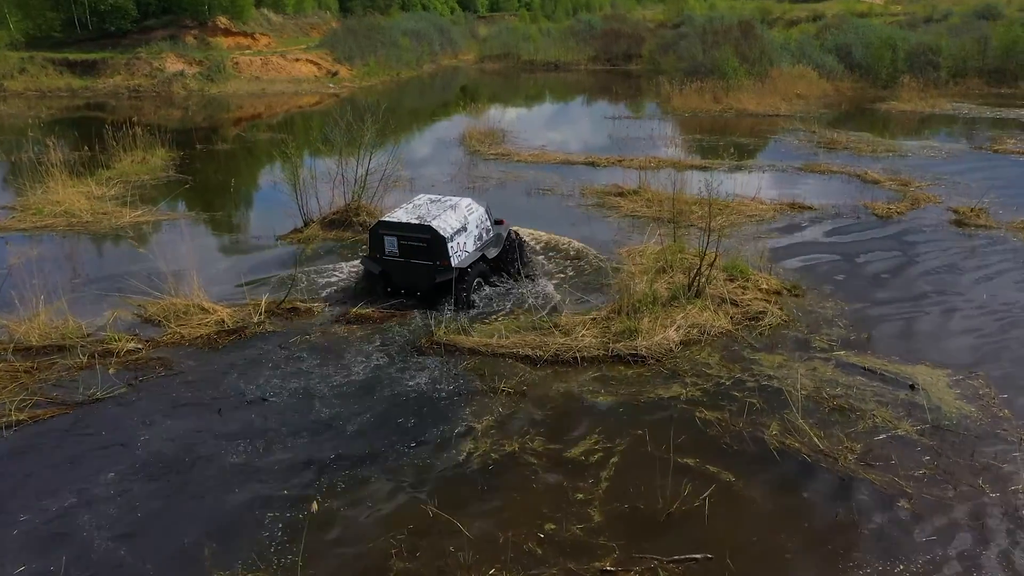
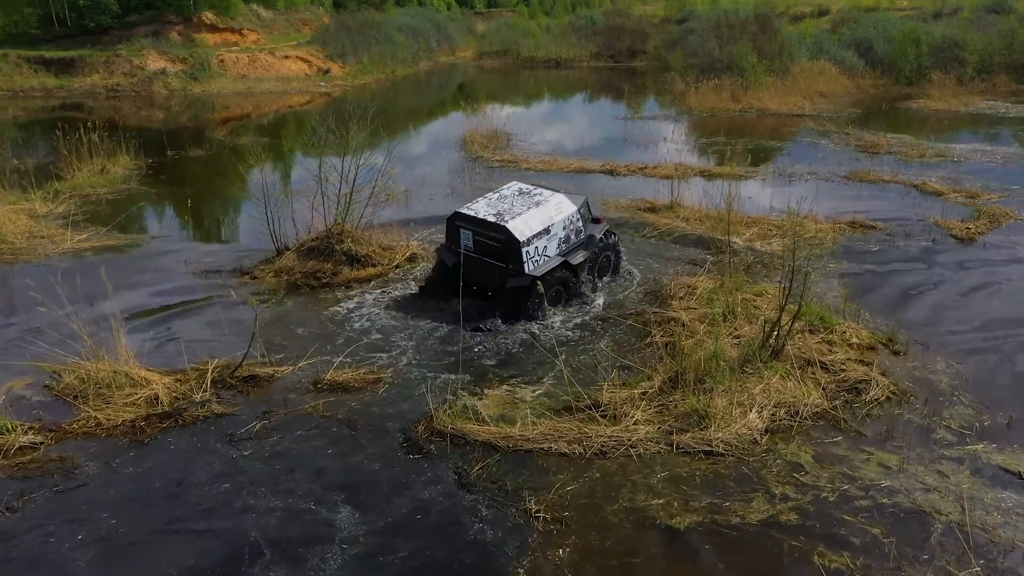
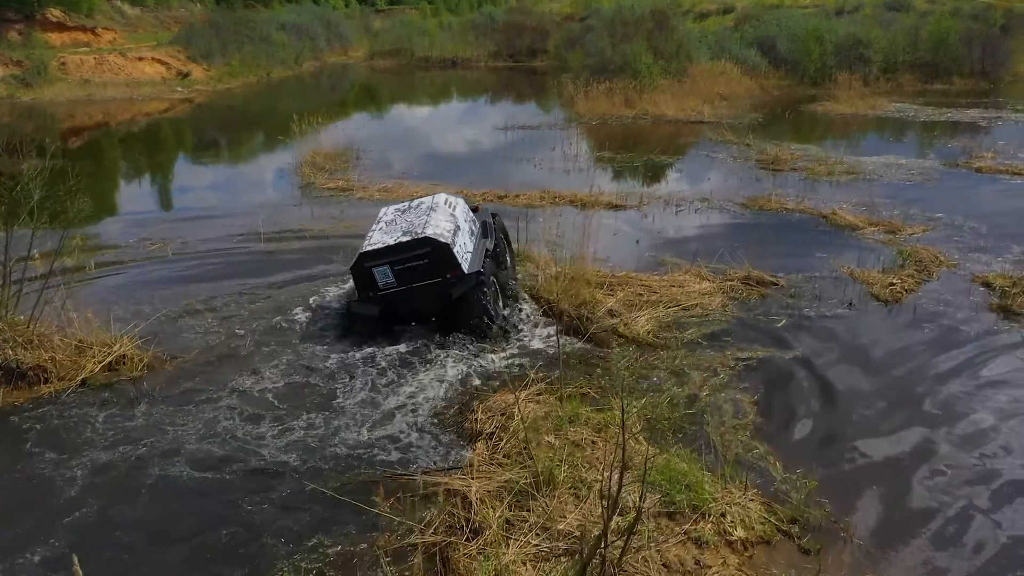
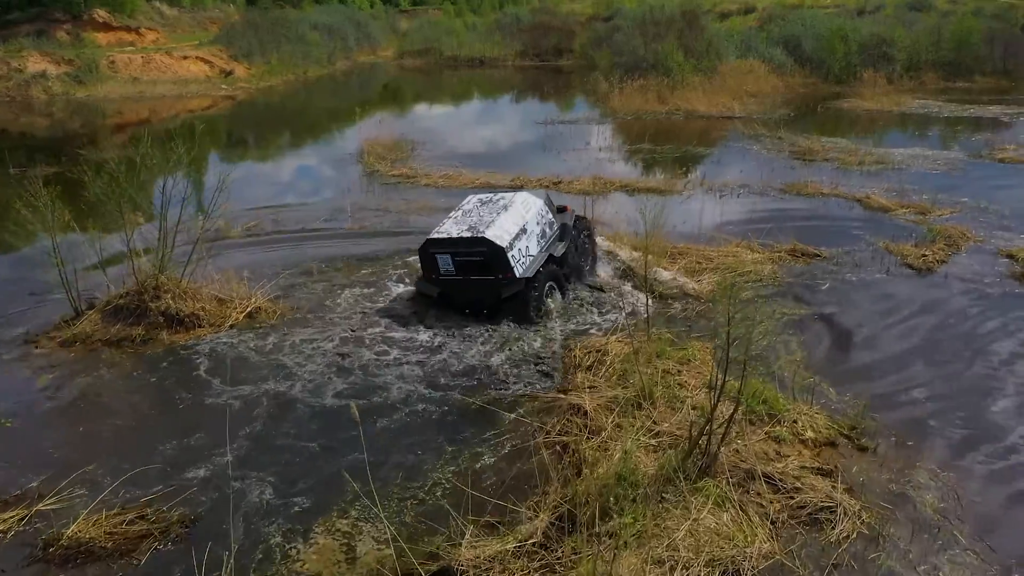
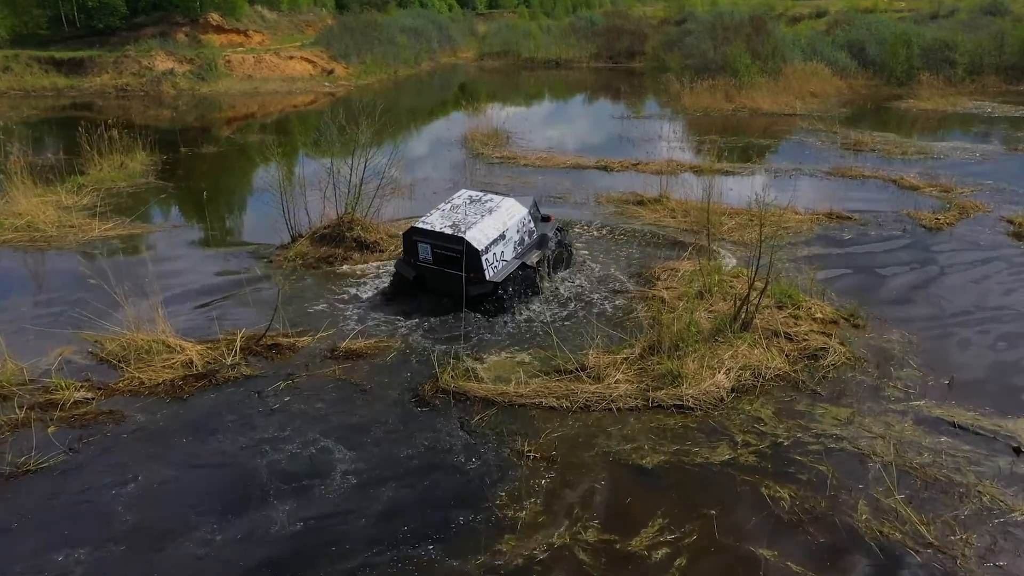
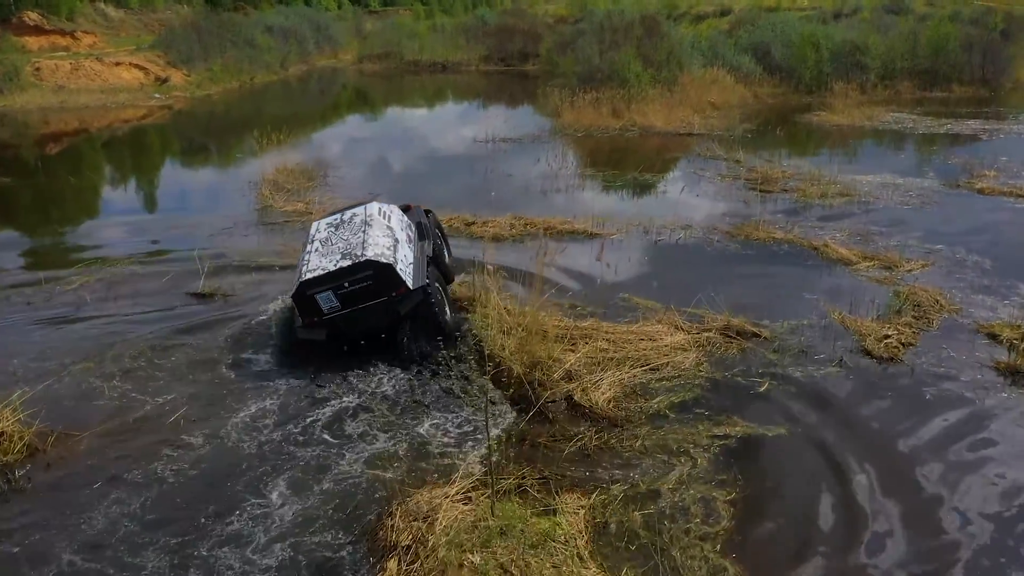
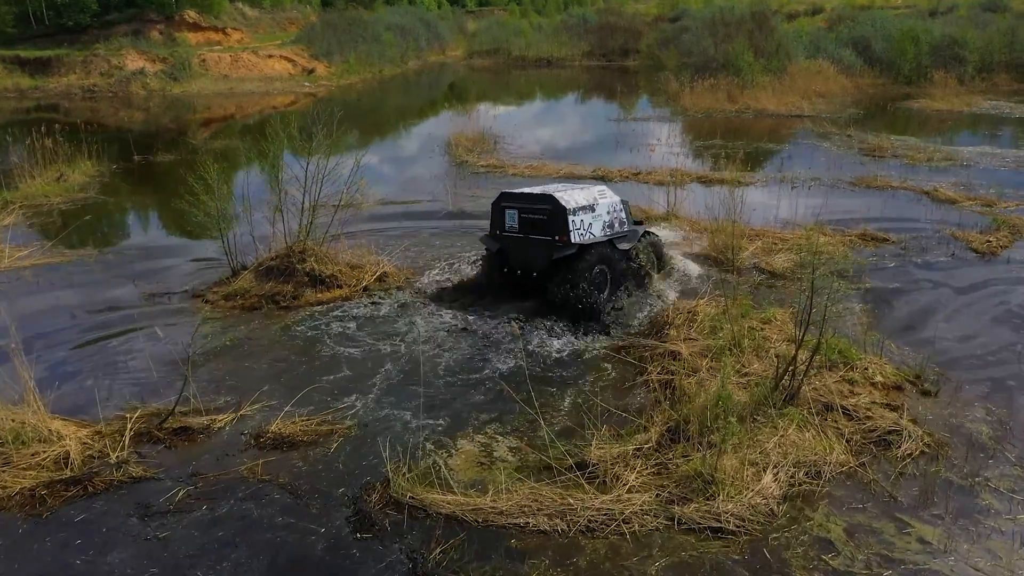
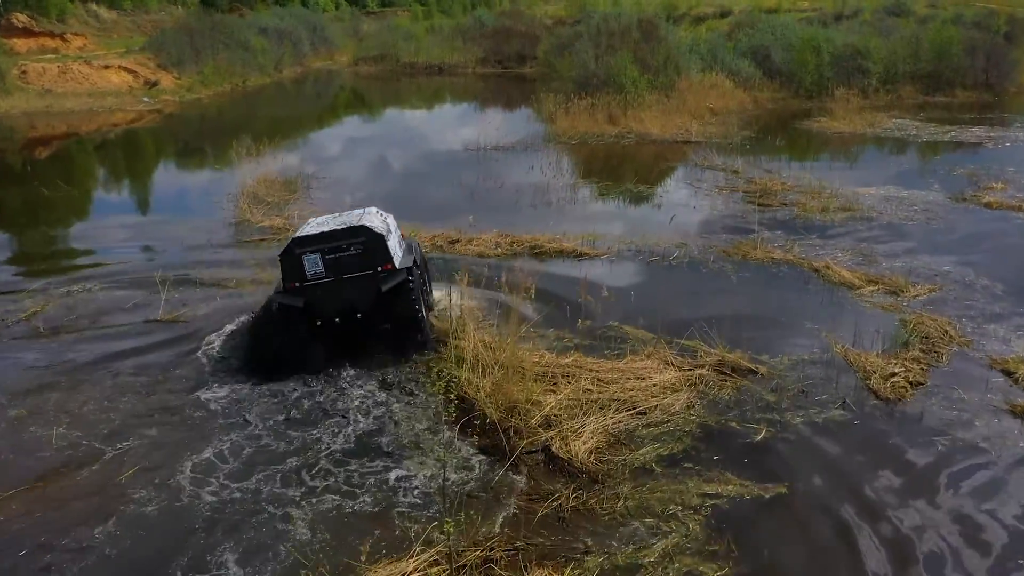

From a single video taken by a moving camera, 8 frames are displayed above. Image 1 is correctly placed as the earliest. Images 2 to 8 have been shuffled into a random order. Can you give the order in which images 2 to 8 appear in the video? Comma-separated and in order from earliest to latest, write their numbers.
5, 2, 7, 4, 3, 6, 8
